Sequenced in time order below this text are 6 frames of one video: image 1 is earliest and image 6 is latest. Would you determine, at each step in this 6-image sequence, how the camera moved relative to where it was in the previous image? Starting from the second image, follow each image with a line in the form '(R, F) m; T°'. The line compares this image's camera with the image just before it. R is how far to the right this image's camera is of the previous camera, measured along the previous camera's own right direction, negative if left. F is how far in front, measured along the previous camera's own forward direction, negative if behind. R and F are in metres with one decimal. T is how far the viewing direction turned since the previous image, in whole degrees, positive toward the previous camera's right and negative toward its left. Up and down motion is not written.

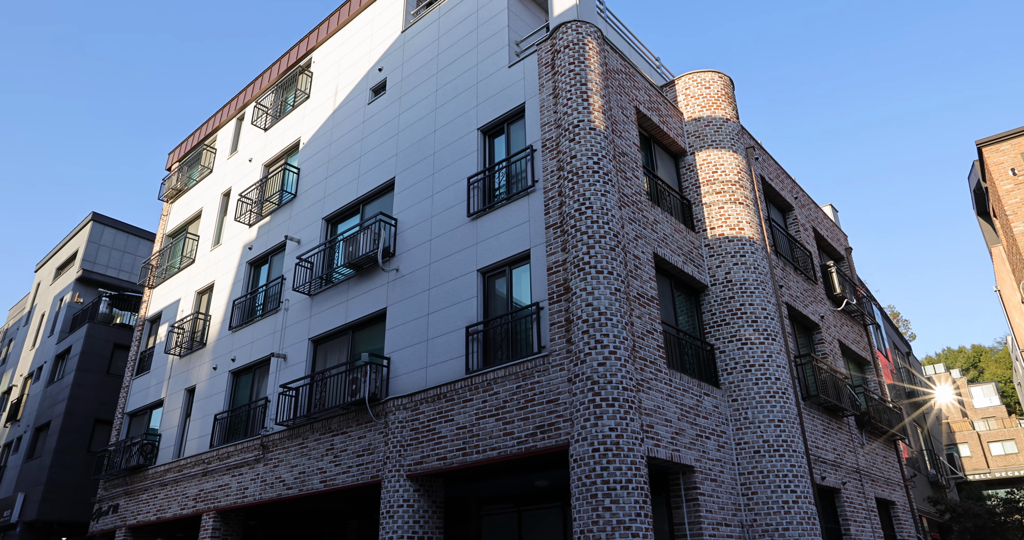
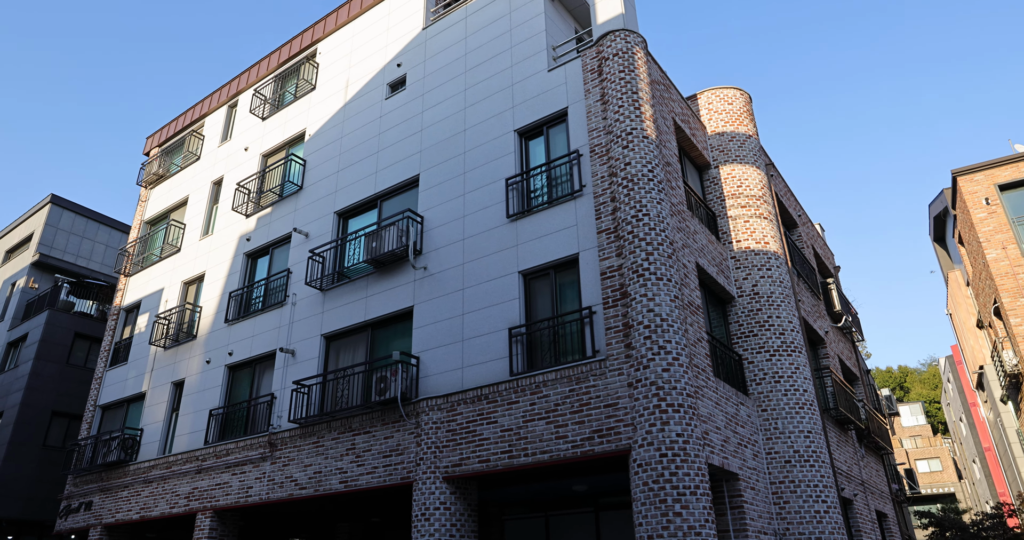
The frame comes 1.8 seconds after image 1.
(-2.0, +0.1) m; +5°
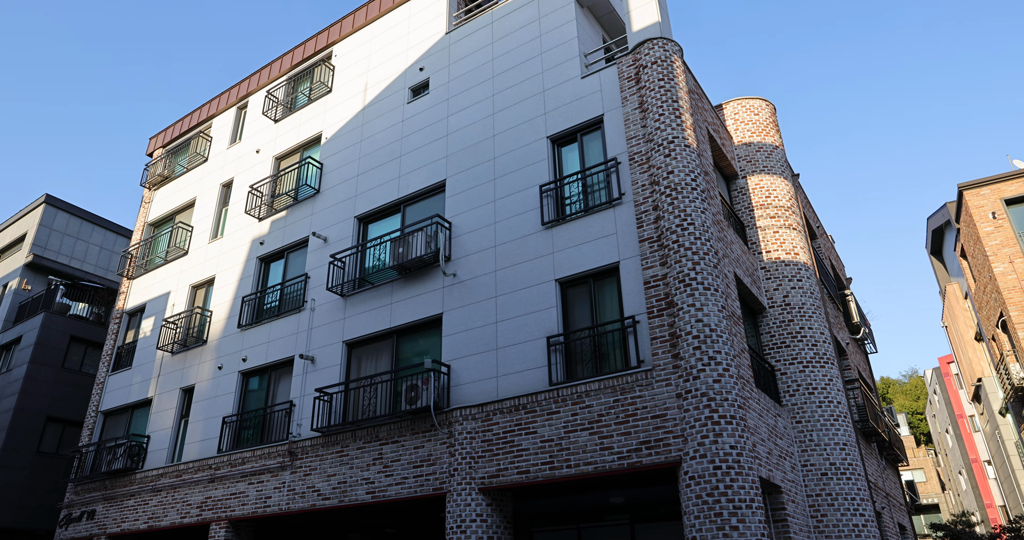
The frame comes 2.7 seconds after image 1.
(-1.1, +0.2) m; +2°
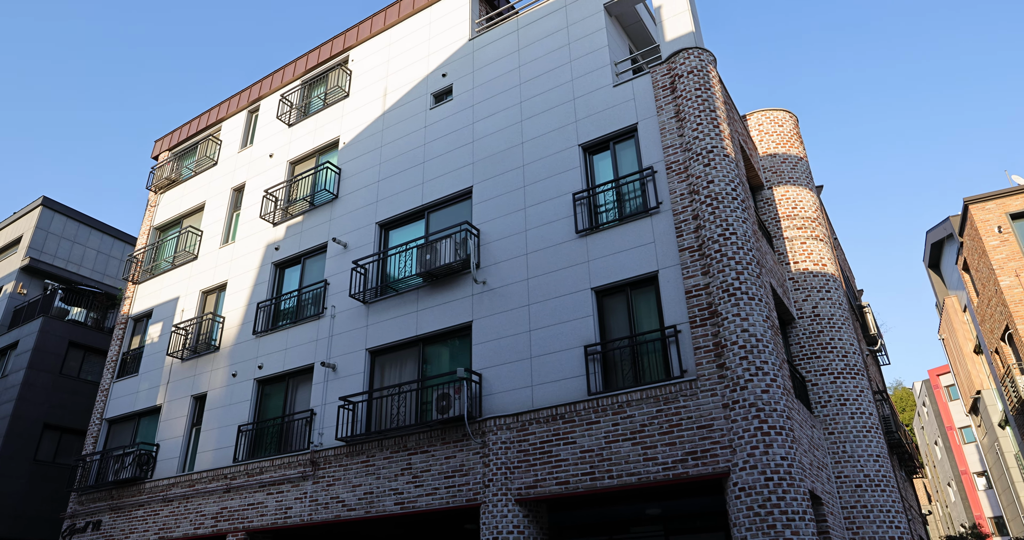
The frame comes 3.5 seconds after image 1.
(-1.0, +0.1) m; +1°
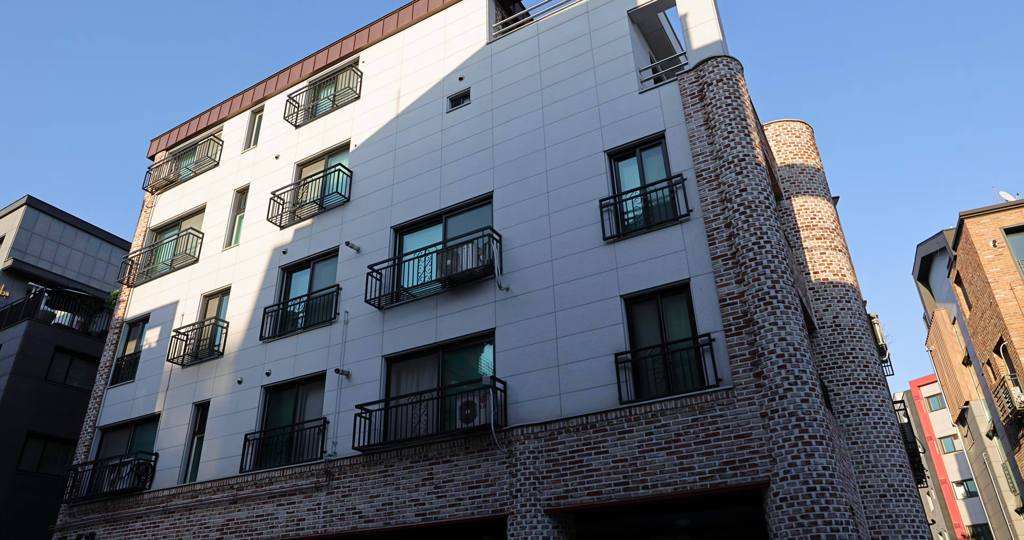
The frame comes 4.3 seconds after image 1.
(-1.0, +0.2) m; +2°
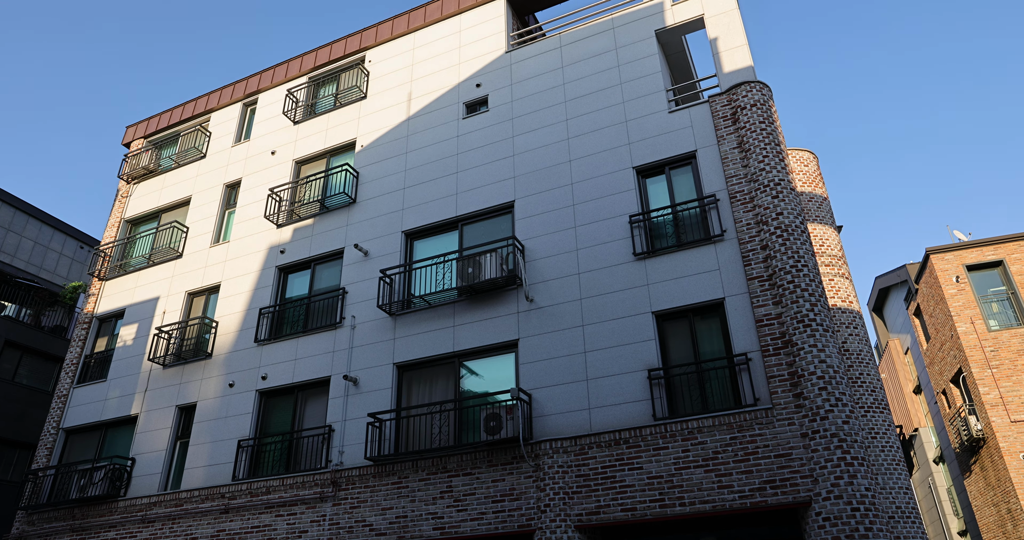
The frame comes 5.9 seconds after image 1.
(-1.8, +0.3) m; +5°
